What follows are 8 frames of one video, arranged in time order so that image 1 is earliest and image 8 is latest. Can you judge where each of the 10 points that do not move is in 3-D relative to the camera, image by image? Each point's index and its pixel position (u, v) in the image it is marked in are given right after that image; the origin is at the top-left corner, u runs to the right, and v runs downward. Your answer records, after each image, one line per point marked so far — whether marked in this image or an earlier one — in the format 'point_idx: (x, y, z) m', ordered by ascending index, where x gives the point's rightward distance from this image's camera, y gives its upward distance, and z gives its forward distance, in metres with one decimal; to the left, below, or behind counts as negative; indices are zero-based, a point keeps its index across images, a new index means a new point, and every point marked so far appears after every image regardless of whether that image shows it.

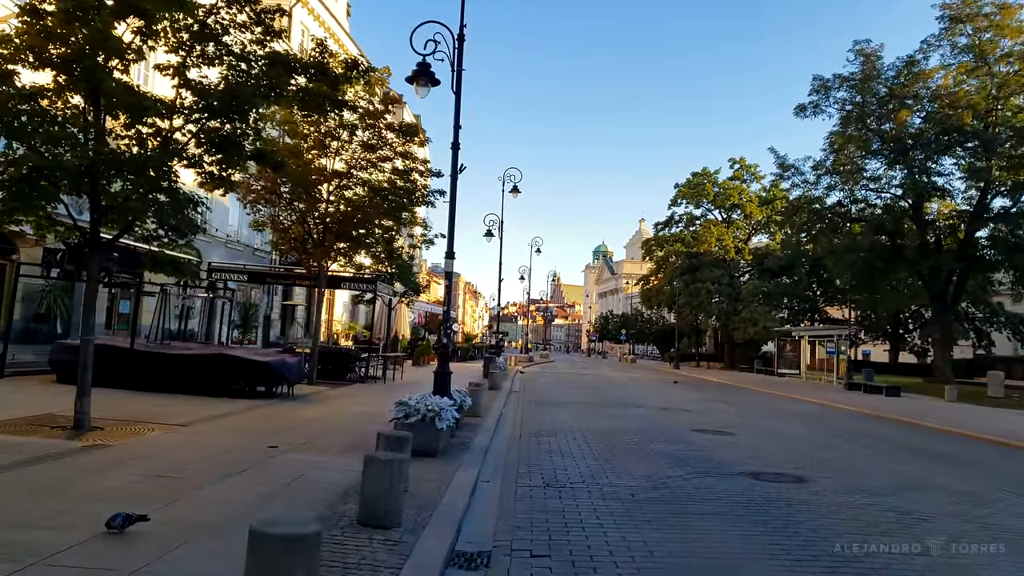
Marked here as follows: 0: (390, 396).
0: (-2.8, -2.5, +16.7) m
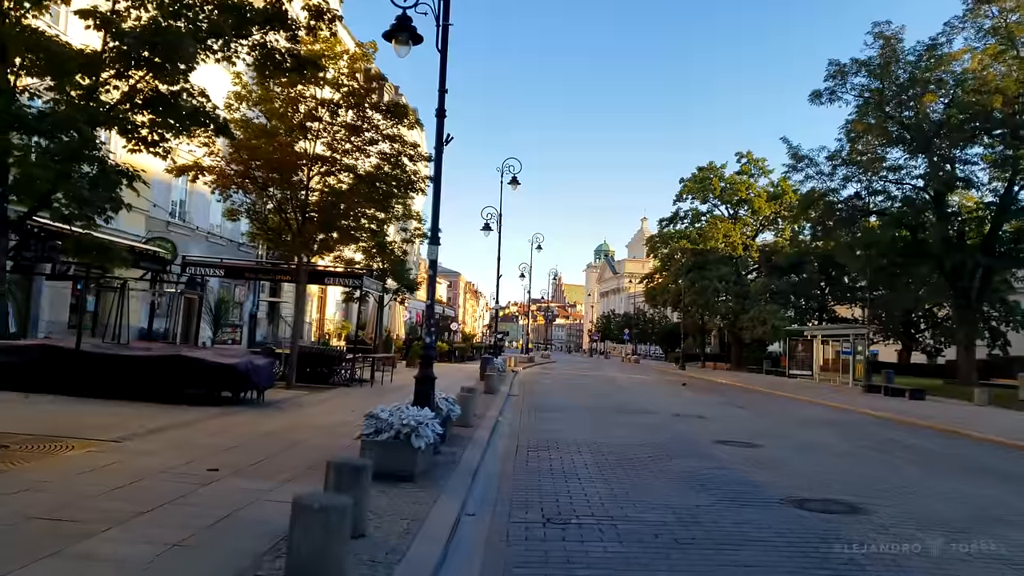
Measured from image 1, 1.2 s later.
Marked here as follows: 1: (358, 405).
0: (-2.9, -2.4, +15.1) m
1: (-3.1, -2.3, +14.2) m
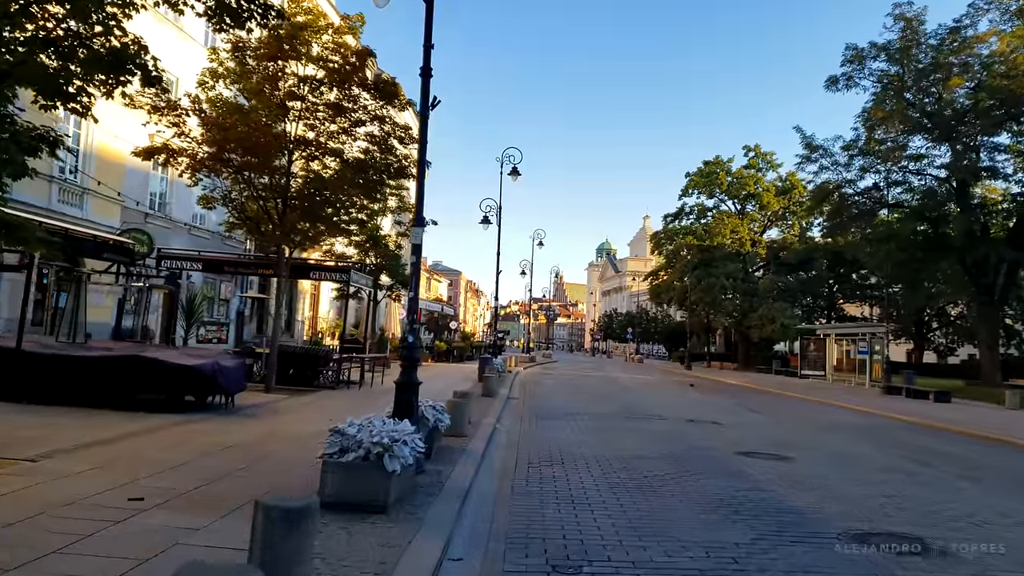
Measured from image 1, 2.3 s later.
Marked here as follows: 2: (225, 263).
0: (-2.9, -2.2, +13.8) m
1: (-3.1, -2.2, +12.9) m
2: (-7.1, +0.6, +17.9) m
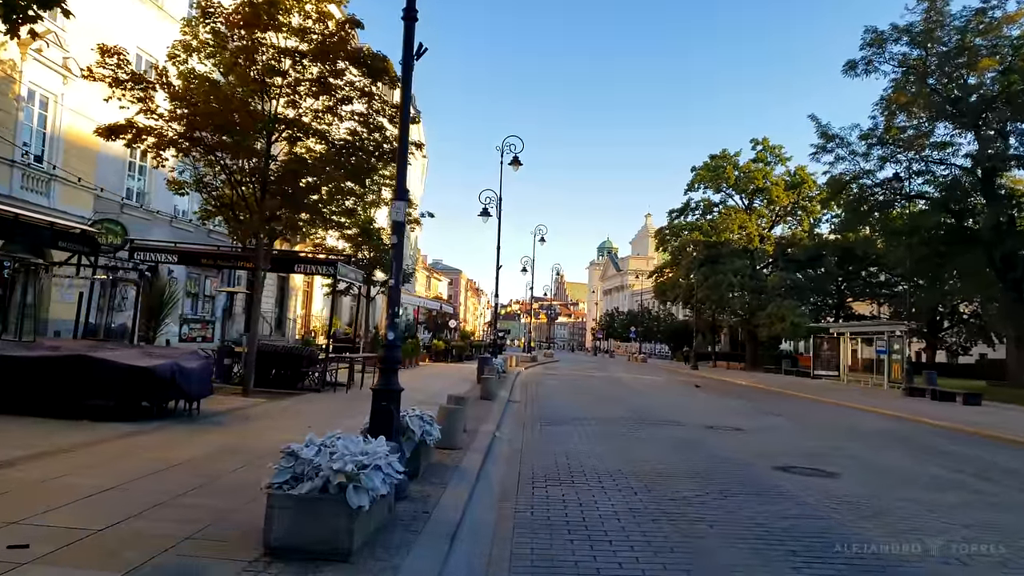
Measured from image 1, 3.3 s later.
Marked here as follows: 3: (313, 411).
0: (-2.9, -2.1, +12.5) m
1: (-3.1, -2.0, +11.6) m
2: (-7.0, +0.8, +16.5) m
3: (-3.3, -2.1, +12.1) m
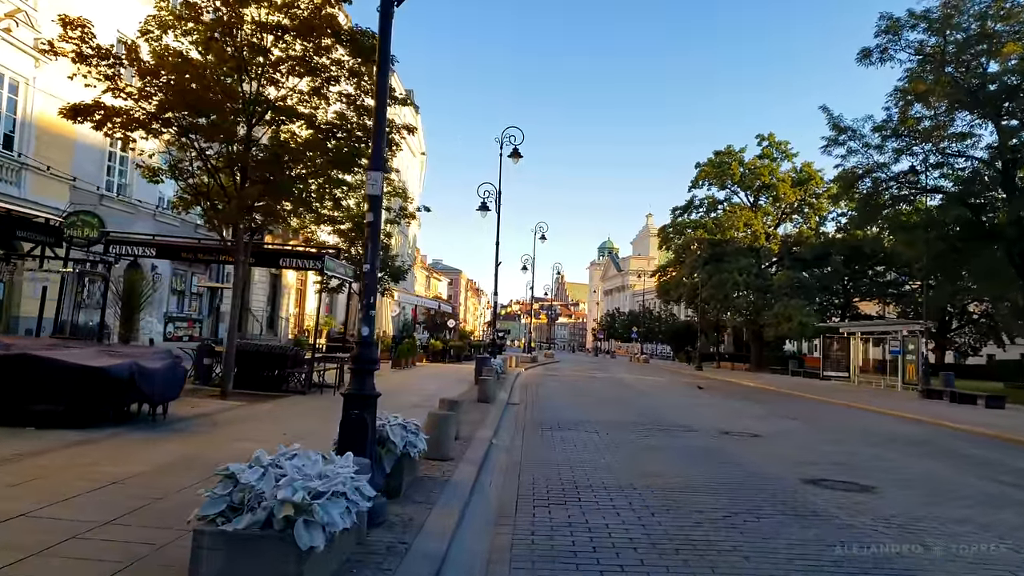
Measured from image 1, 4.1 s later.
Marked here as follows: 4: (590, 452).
0: (-2.9, -2.0, +11.5) m
1: (-3.1, -1.9, +10.6) m
2: (-7.1, +0.9, +15.5) m
3: (-3.3, -2.0, +11.1) m
4: (+1.1, -2.3, +10.1) m
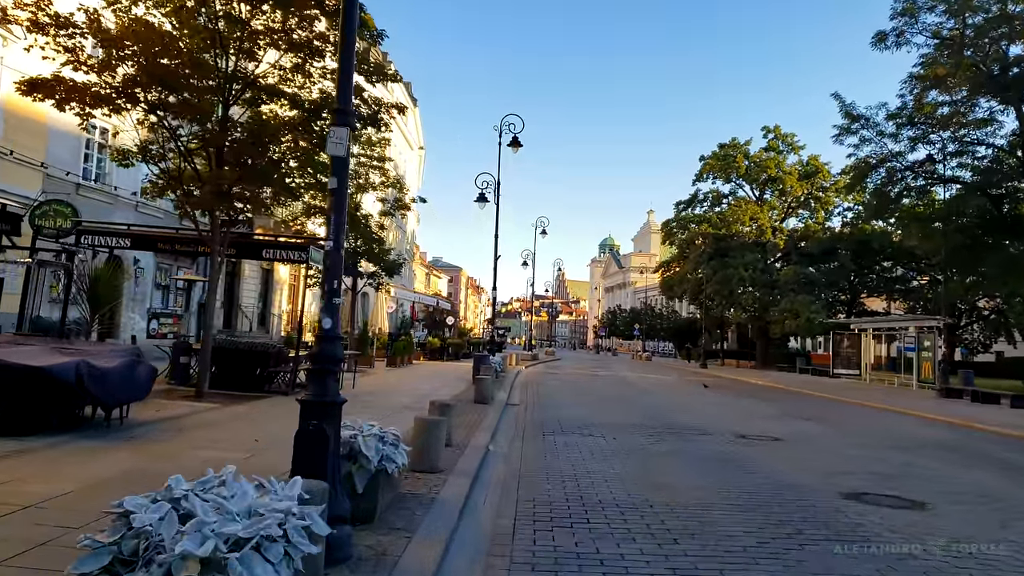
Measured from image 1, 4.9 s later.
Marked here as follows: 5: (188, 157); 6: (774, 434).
0: (-2.9, -1.9, +10.5) m
1: (-3.1, -1.8, +9.6) m
2: (-7.1, +1.0, +14.6) m
3: (-3.4, -1.8, +10.1) m
4: (+1.1, -2.1, +9.2) m
5: (-5.4, +2.2, +12.2) m
6: (+4.4, -2.4, +12.1) m
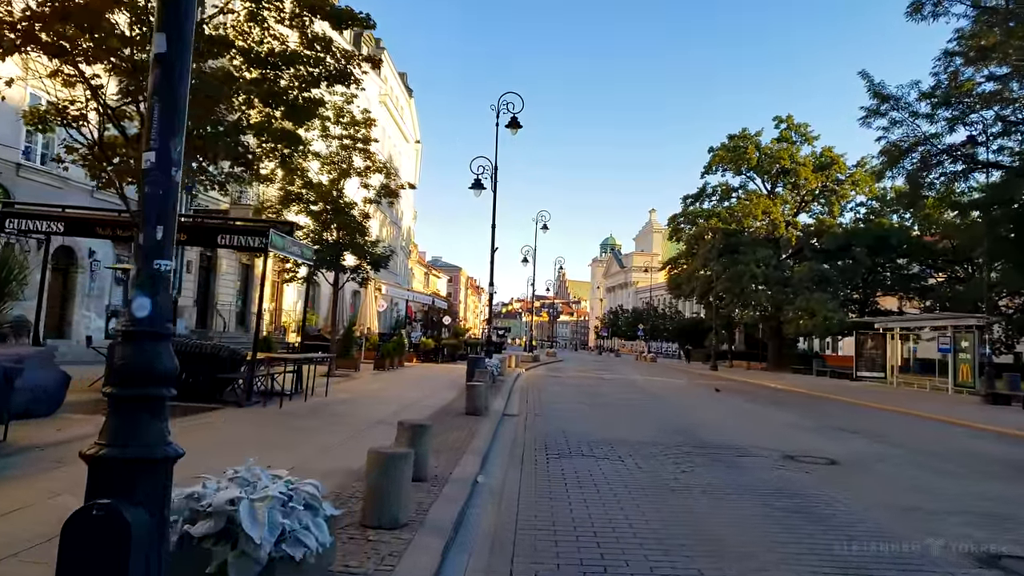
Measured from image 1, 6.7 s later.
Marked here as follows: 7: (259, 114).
0: (-3.0, -1.7, +8.4) m
1: (-3.1, -1.7, +7.5) m
2: (-7.1, +1.1, +12.5) m
3: (-3.4, -1.7, +8.1) m
4: (+1.0, -2.0, +7.1) m
5: (-5.5, +2.3, +10.1) m
6: (+4.3, -2.3, +10.0) m
7: (-3.7, +2.2, +11.1) m
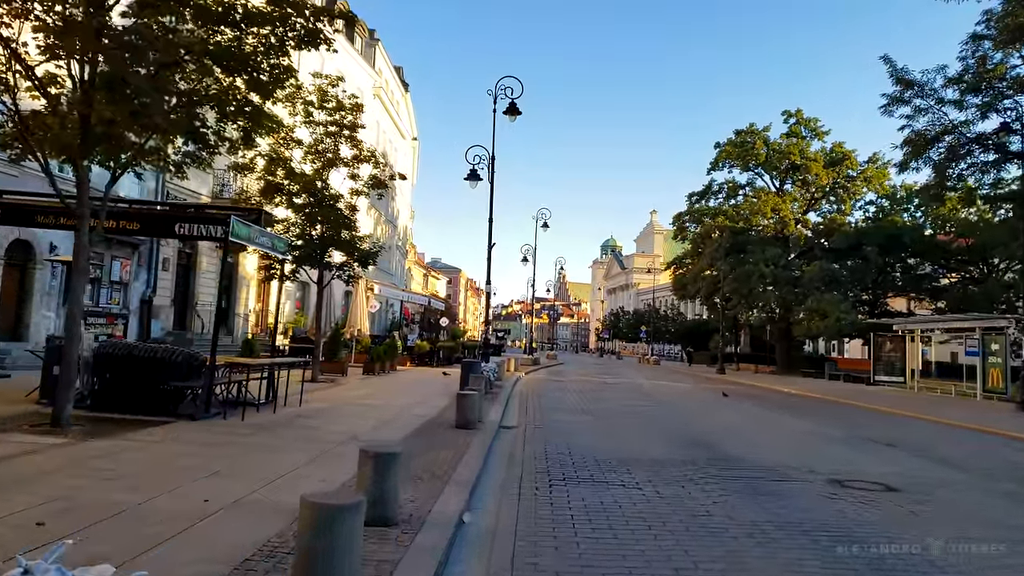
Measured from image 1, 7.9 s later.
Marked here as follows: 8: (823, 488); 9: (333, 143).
0: (-3.0, -1.7, +7.0) m
1: (-3.2, -1.6, +6.0) m
2: (-7.2, +1.2, +11.0) m
3: (-3.4, -1.6, +6.6) m
4: (+1.0, -1.9, +5.6) m
5: (-5.5, +2.4, +8.7) m
6: (+4.3, -2.2, +8.5) m
7: (-3.7, +2.3, +9.7) m
8: (+3.3, -2.1, +7.8) m
9: (-4.6, +3.7, +18.6) m
